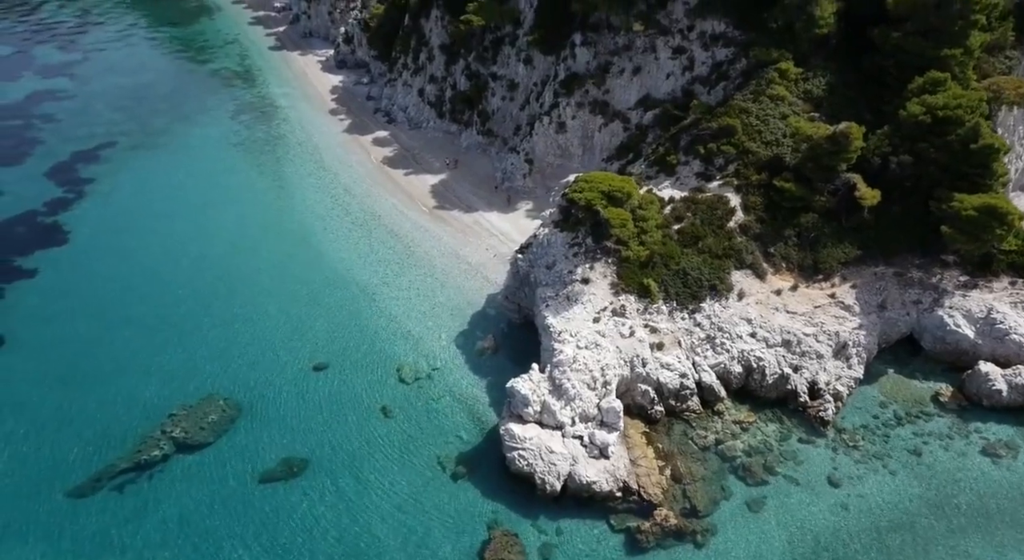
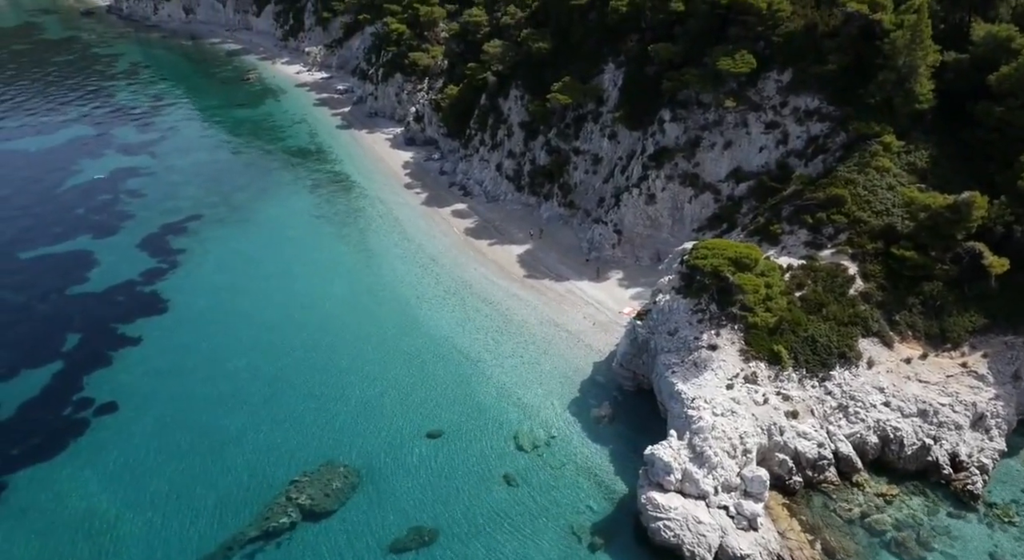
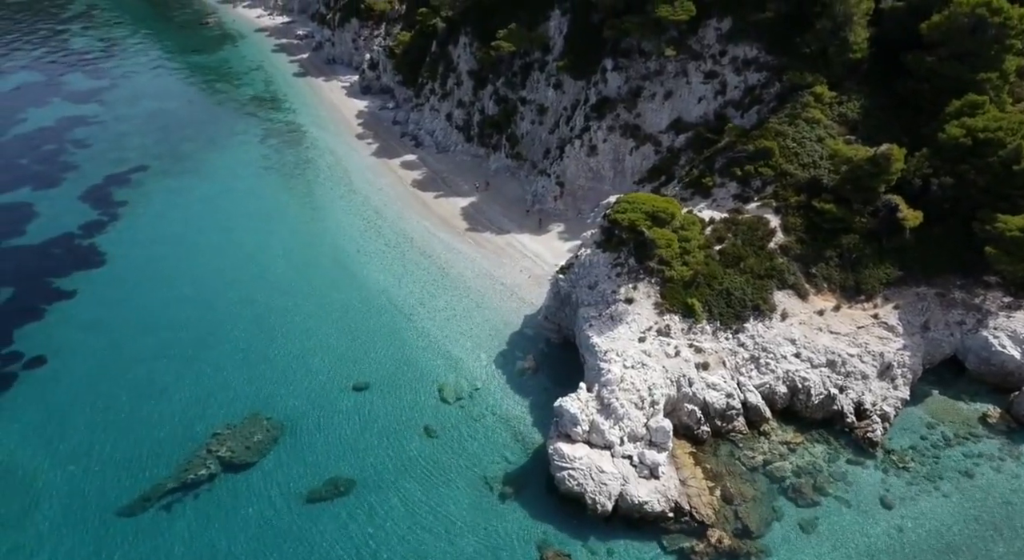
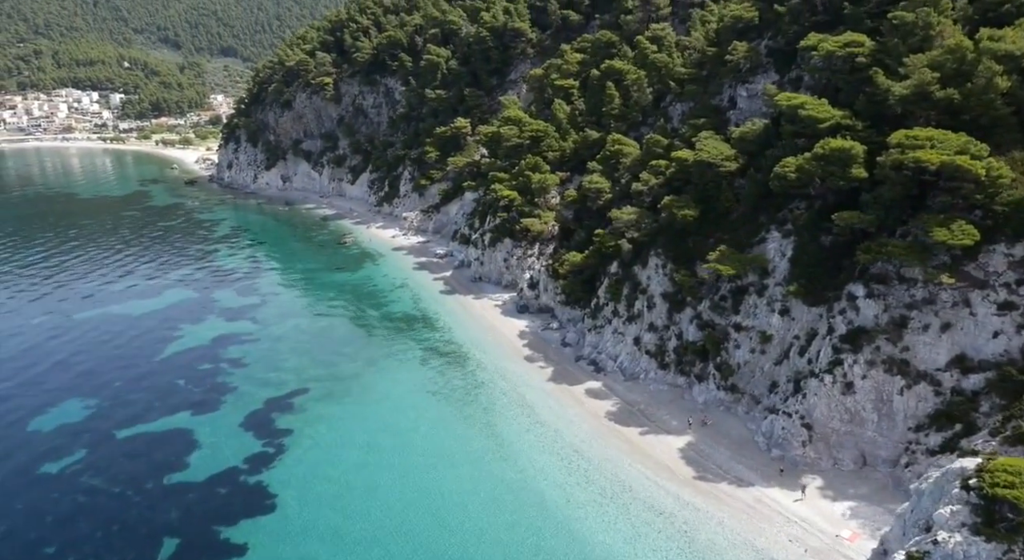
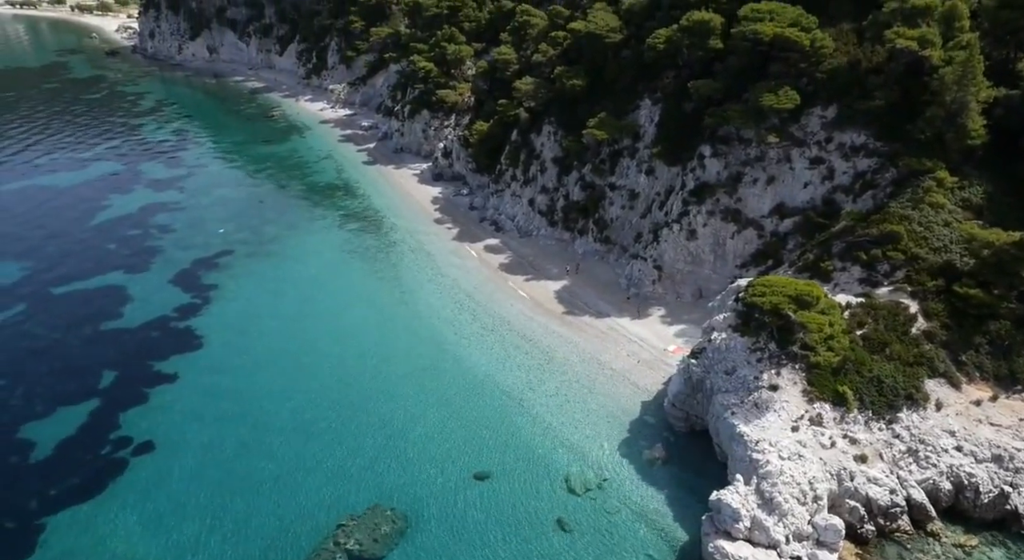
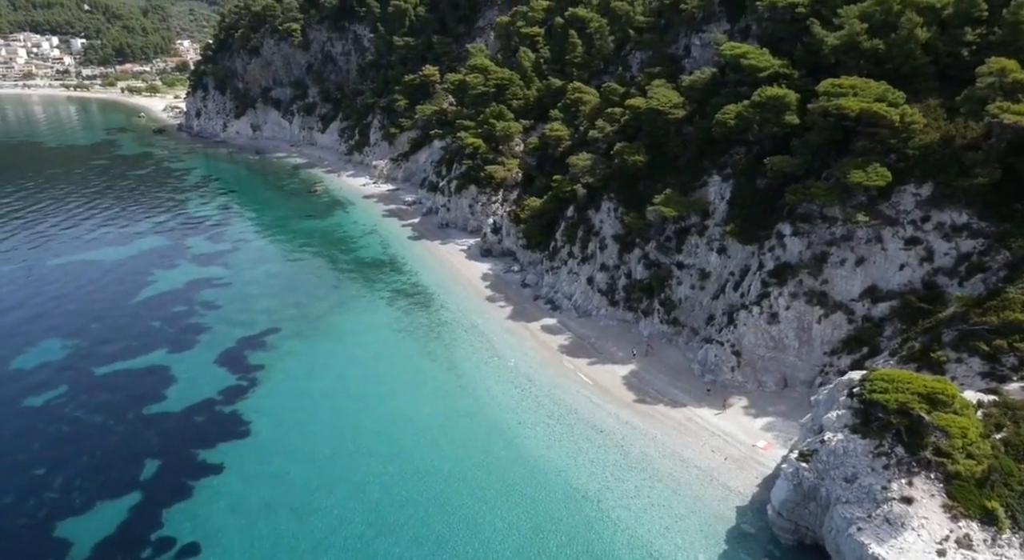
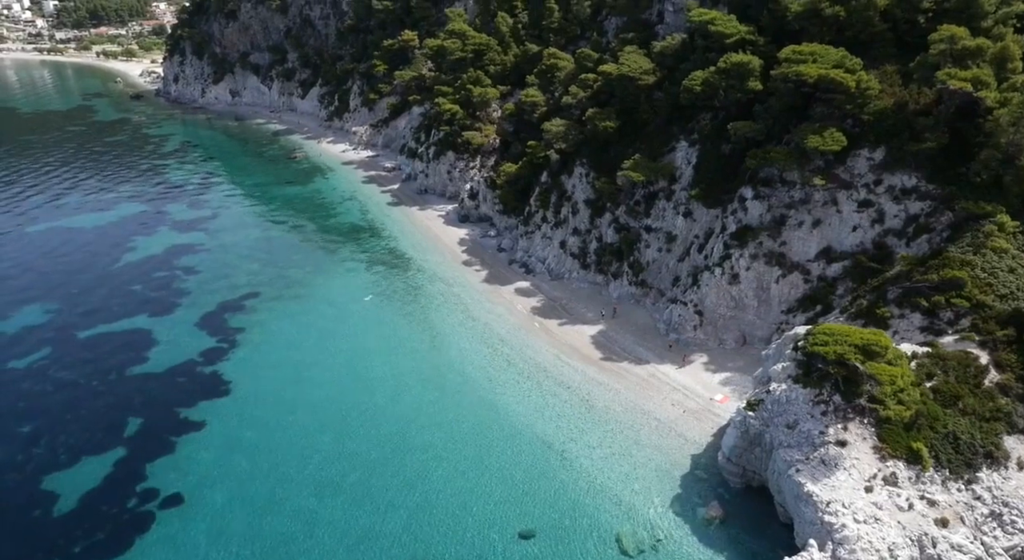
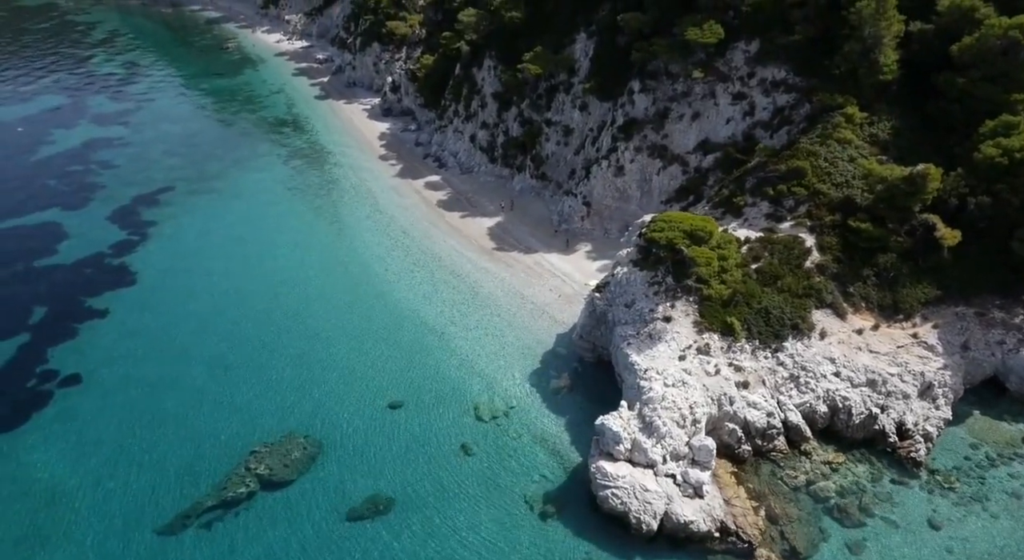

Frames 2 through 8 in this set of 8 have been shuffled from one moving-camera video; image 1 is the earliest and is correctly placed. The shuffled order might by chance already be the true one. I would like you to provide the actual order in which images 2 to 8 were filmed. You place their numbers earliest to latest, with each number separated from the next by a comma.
3, 8, 2, 5, 7, 6, 4
